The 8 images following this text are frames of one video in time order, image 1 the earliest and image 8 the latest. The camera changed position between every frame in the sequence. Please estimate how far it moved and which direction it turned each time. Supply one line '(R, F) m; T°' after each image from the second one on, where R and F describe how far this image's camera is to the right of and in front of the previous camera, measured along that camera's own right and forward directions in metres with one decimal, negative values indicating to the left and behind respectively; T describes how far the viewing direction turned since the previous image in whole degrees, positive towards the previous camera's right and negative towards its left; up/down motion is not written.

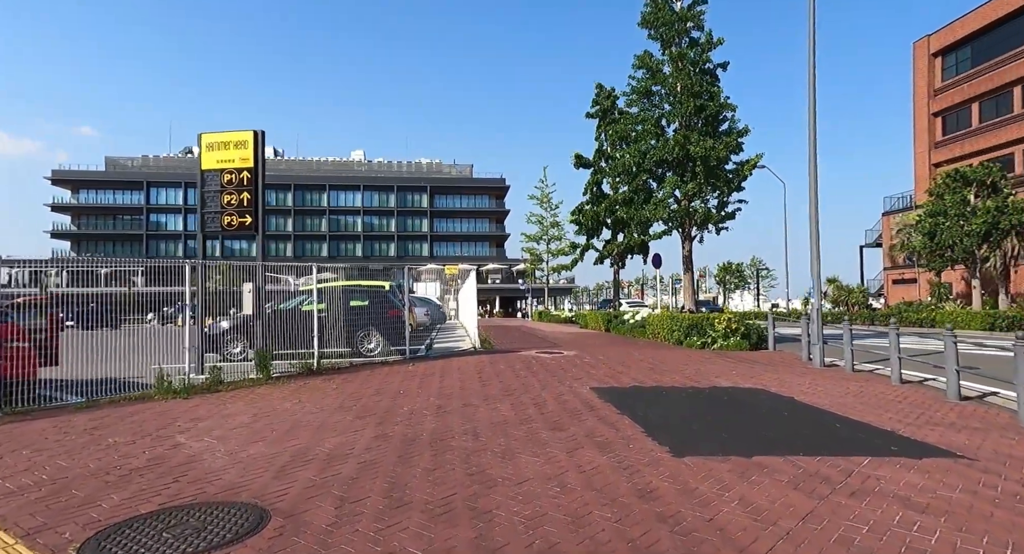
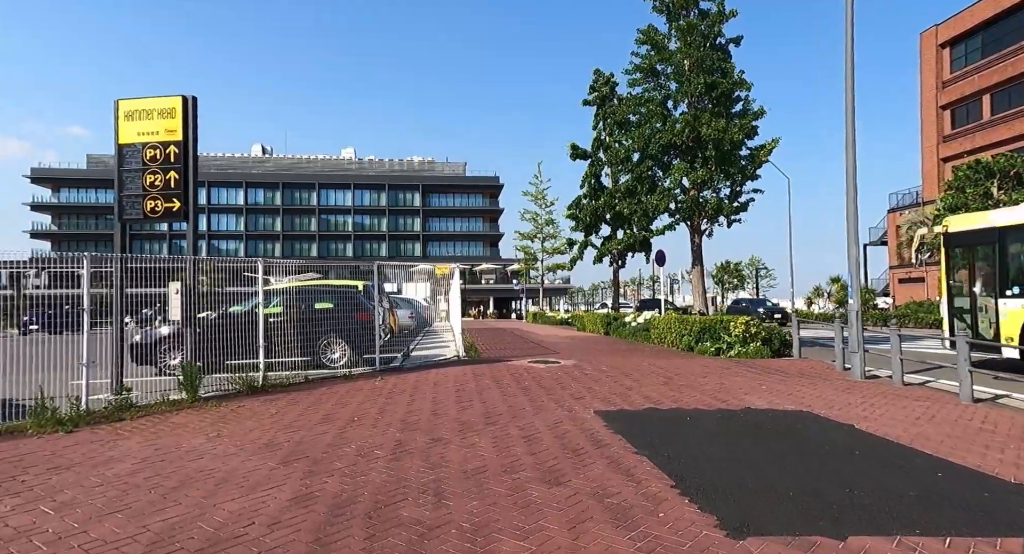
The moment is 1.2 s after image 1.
(+0.1, +1.8) m; +1°
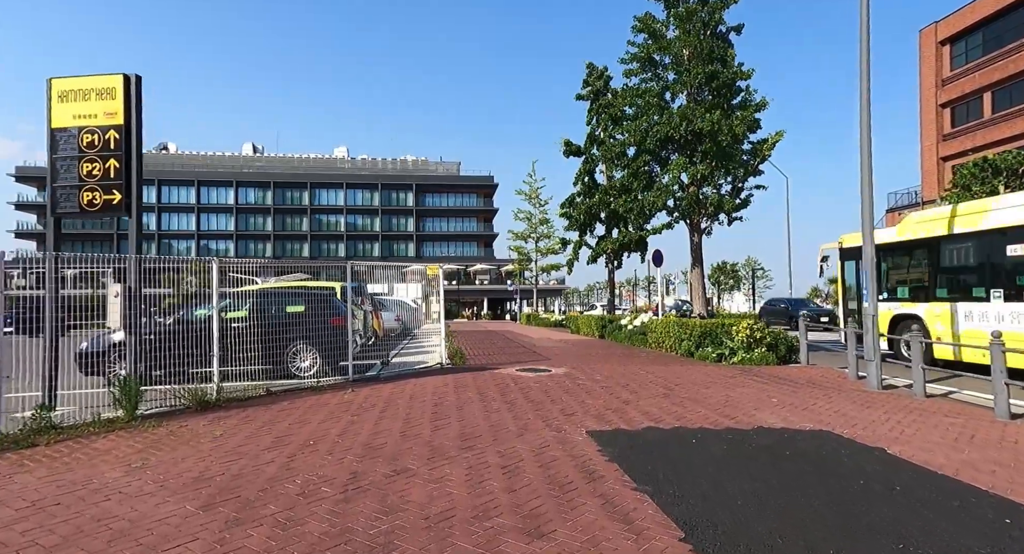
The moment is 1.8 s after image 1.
(+0.2, +0.9) m; 0°
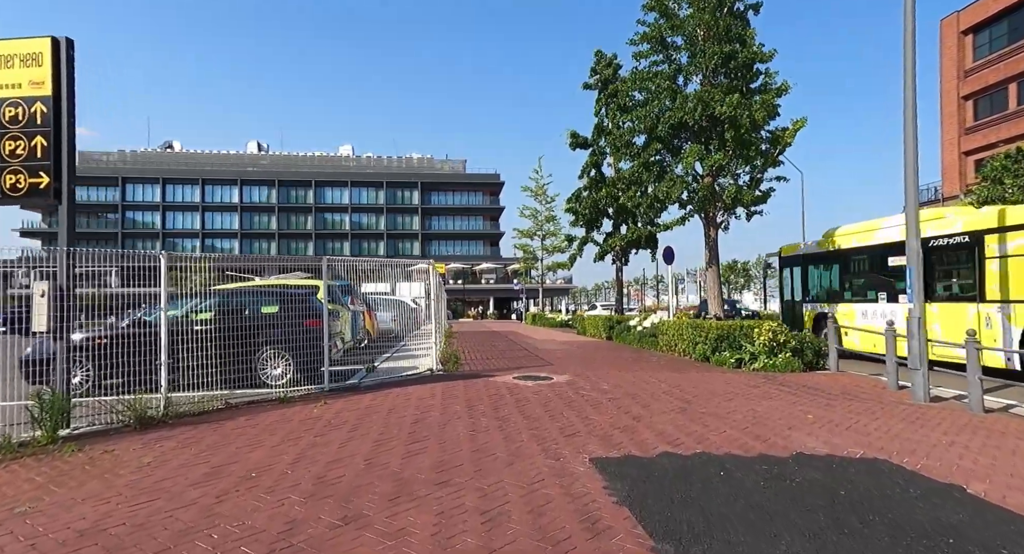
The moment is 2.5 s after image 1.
(+0.2, +1.1) m; -1°
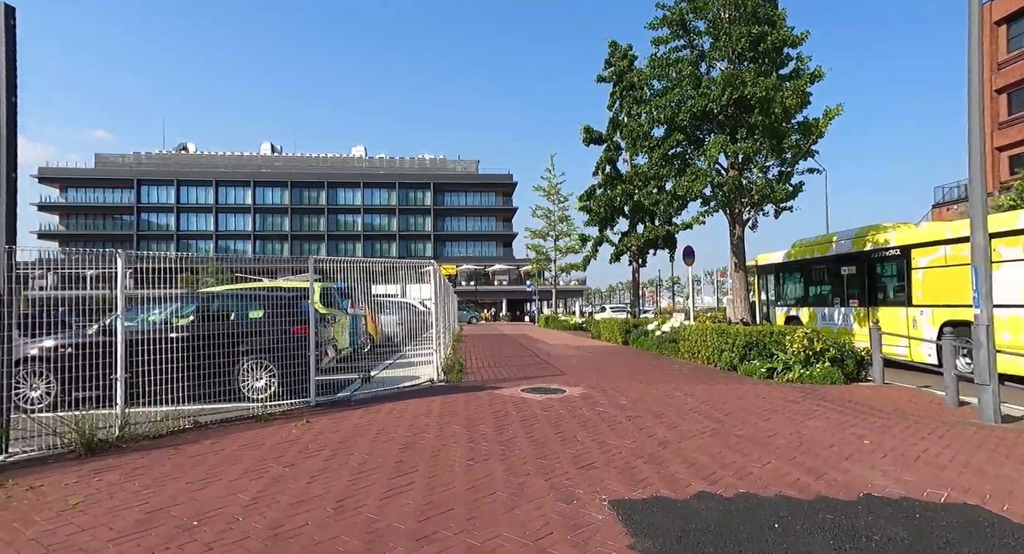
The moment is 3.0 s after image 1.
(+0.1, +1.0) m; -1°
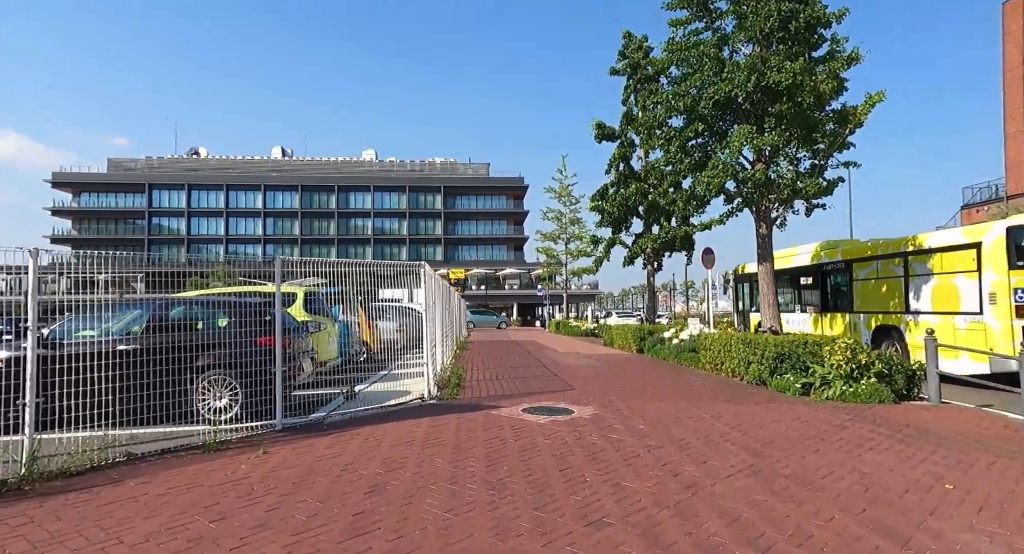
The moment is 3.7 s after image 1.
(+0.2, +1.1) m; -1°
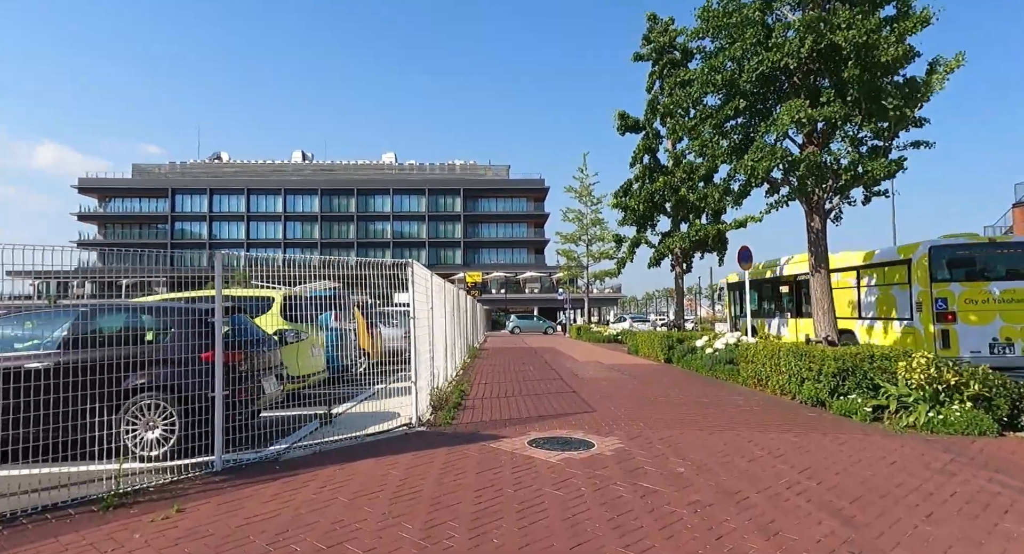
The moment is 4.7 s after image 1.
(+0.2, +1.5) m; -2°
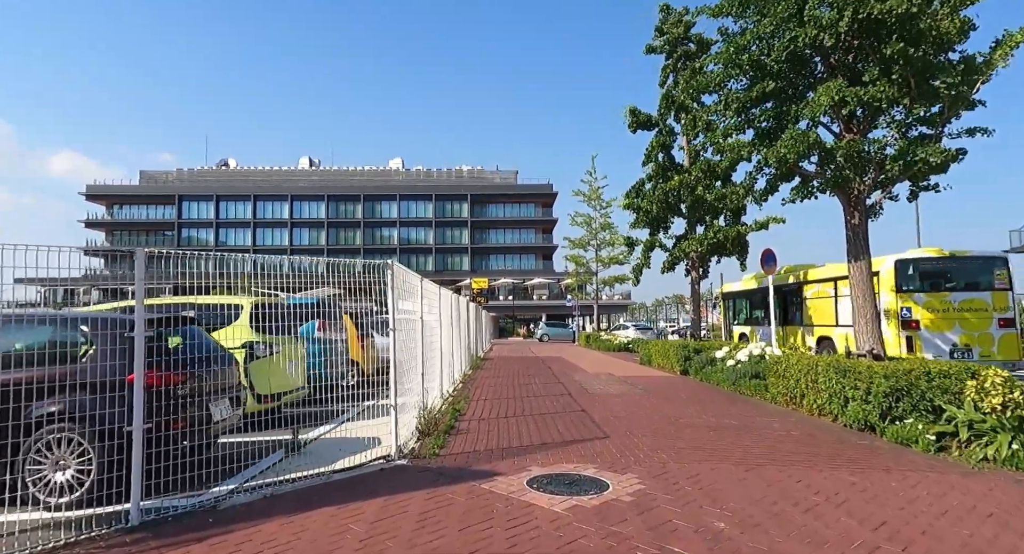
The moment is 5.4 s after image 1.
(+0.1, +1.1) m; -1°
